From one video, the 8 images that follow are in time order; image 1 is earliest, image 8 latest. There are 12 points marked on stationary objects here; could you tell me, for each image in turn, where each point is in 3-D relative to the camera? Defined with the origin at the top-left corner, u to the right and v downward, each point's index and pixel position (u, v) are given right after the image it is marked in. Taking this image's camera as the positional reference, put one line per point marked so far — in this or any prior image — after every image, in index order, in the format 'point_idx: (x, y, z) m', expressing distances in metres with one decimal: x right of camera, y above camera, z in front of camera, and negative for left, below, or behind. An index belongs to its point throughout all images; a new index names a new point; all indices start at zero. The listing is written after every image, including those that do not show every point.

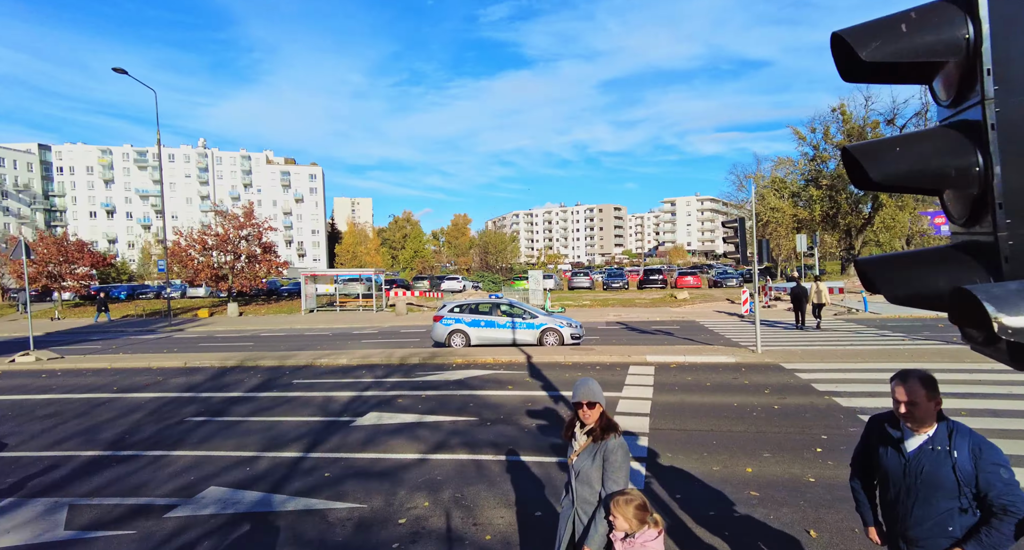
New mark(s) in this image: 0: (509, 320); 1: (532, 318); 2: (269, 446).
0: (0.0, -0.5, +7.1) m
1: (+0.3, -0.5, +7.2) m
2: (-1.6, -1.1, +4.1) m
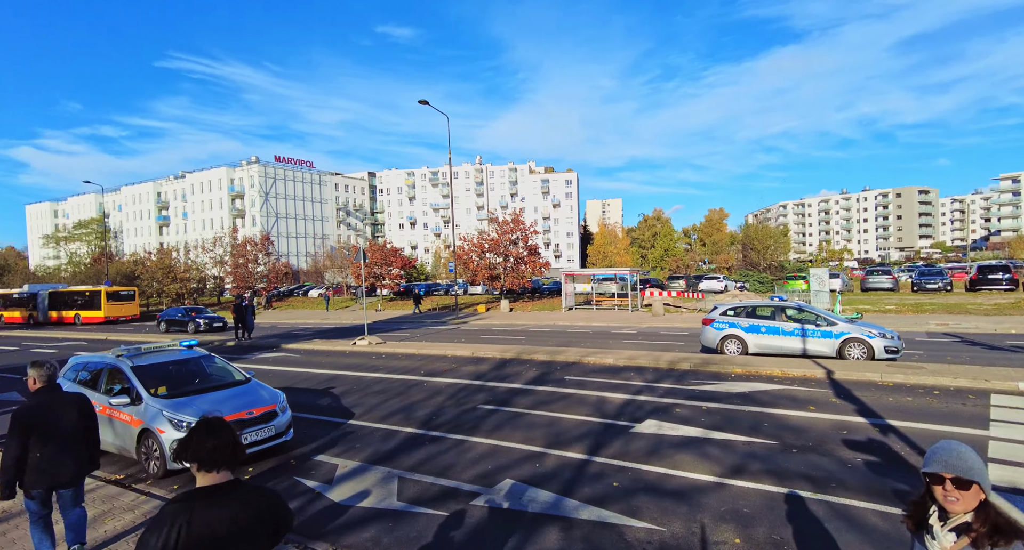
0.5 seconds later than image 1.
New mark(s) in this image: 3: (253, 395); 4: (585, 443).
0: (+3.0, -0.5, +6.4) m
1: (+3.2, -0.5, +6.3) m
2: (+0.3, -1.2, +4.2) m
3: (-3.2, -1.5, +7.7) m
4: (+0.5, -1.1, +3.8) m
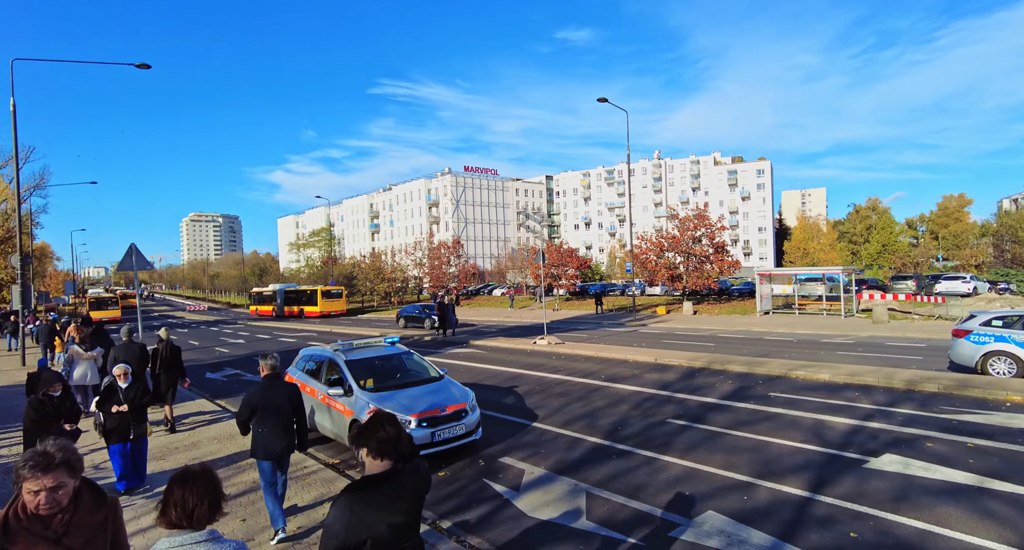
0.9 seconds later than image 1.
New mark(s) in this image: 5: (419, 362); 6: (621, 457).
0: (+4.7, -0.5, +5.0) m
1: (+4.9, -0.5, +4.9) m
2: (+1.5, -1.2, +3.7) m
3: (-0.9, -1.5, +8.0) m
4: (+1.6, -1.1, +3.3) m
5: (-1.6, -1.4, +10.1) m
6: (+1.0, -1.6, +5.3) m
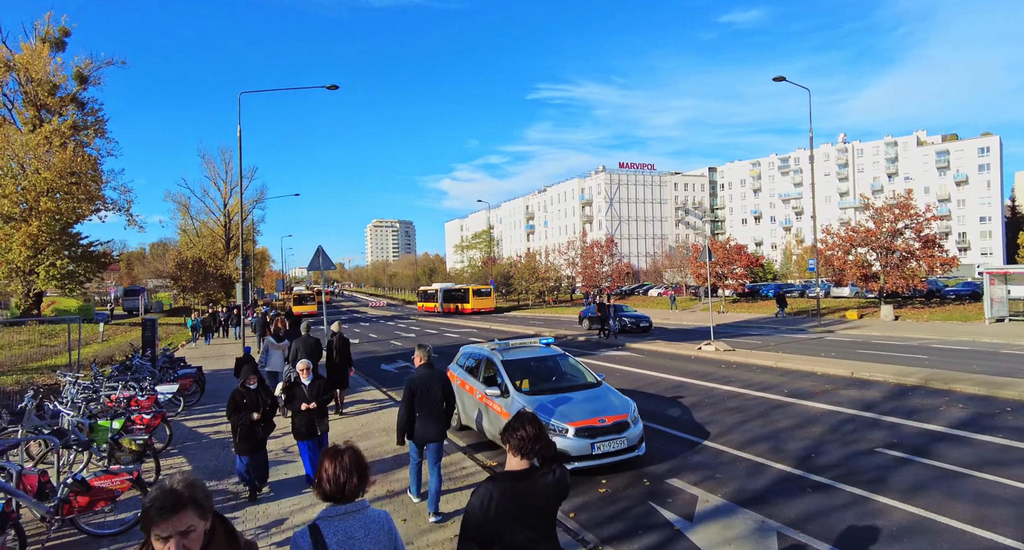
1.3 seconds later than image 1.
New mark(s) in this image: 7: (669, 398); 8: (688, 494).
0: (+5.8, -0.5, +3.2) m
1: (+5.9, -0.5, +3.0) m
2: (+2.4, -1.2, +2.7) m
3: (+1.1, -1.5, +7.5) m
4: (+2.3, -1.1, +2.3) m
5: (+1.0, -1.4, +9.7) m
6: (+2.3, -1.6, +4.5) m
7: (+2.4, -1.9, +9.4) m
8: (+1.4, -1.8, +5.0) m
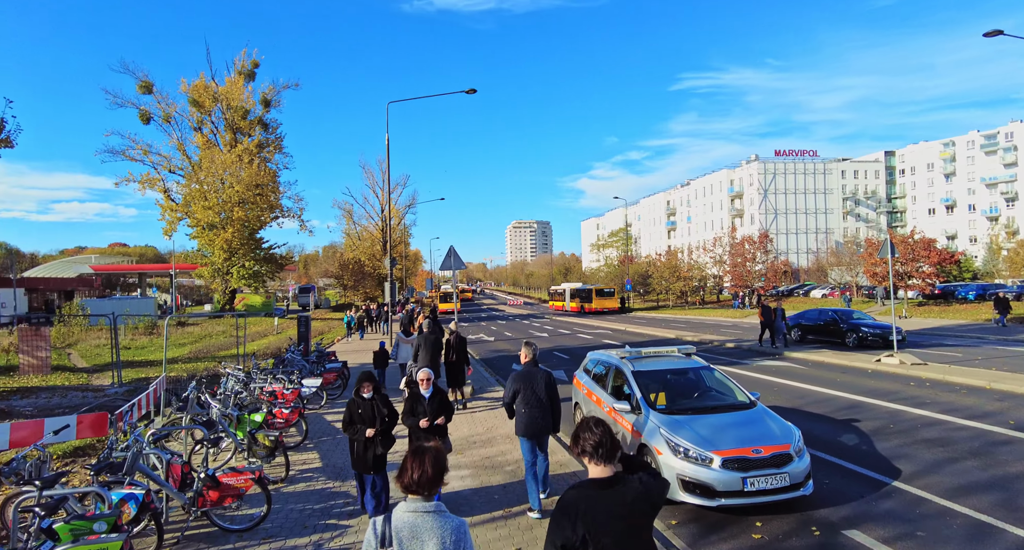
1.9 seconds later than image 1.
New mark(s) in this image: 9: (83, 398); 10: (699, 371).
0: (+6.0, -0.5, +0.9) m
1: (+6.1, -0.5, +0.7) m
2: (+2.6, -1.2, +1.2) m
3: (+2.5, -1.5, +6.2) m
4: (+2.4, -1.1, +0.8) m
5: (+2.9, -1.4, +8.4) m
6: (+2.9, -1.6, +3.0) m
7: (+4.2, -1.9, +7.8) m
8: (+2.2, -1.8, +3.6) m
9: (-12.1, -3.4, +17.2) m
10: (+2.6, -1.3, +8.4) m
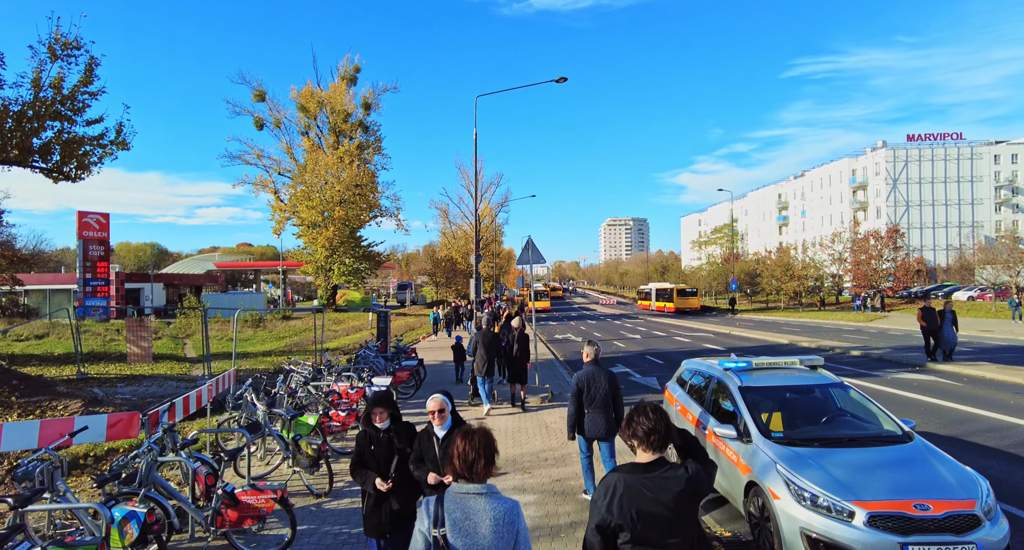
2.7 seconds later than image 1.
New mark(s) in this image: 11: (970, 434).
0: (+5.5, -0.4, -1.6) m
1: (+5.6, -0.4, -1.8) m
2: (+2.2, -1.1, -0.7) m
3: (+2.9, -1.4, +4.1) m
4: (+2.0, -0.9, -1.1) m
5: (+3.6, -1.3, +6.3) m
6: (+2.8, -1.5, +0.9) m
7: (+4.8, -1.8, +5.4) m
8: (+2.2, -1.6, +1.7) m
9: (-9.7, -3.2, +17.4) m
10: (+3.4, -1.1, +6.4) m
11: (+9.7, -3.4, +12.9) m
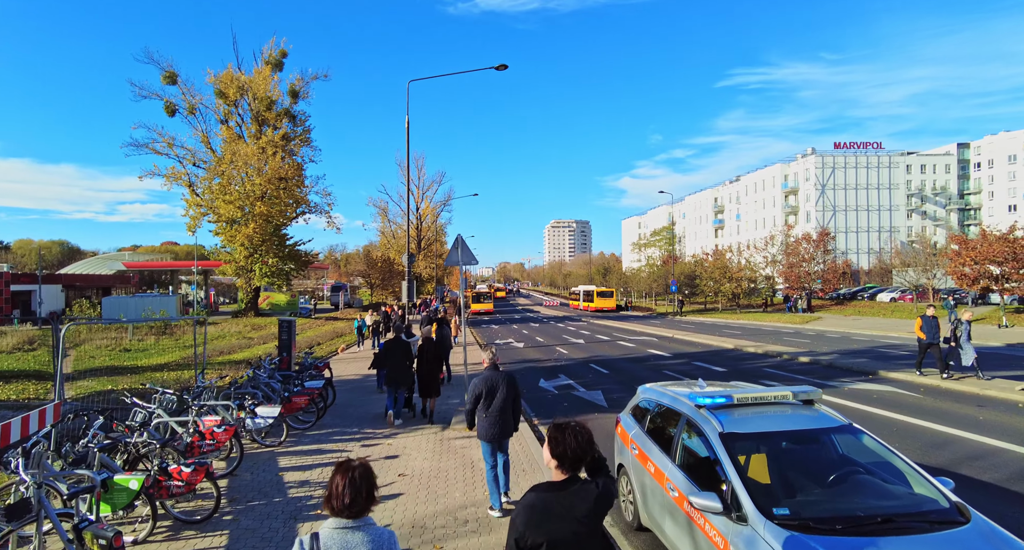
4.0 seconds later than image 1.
0: (+5.4, -0.5, -3.6) m
1: (+5.6, -0.4, -3.8) m
2: (+2.0, -1.1, -3.1) m
3: (+2.3, -1.4, +1.9) m
4: (+1.9, -1.0, -3.5) m
5: (+2.8, -1.4, +4.0) m
6: (+2.5, -1.5, -1.4) m
7: (+4.1, -1.8, +3.3) m
8: (+1.8, -1.7, -0.6) m
9: (-11.5, -3.3, +13.9) m
10: (+2.6, -1.2, +4.1) m
11: (+8.2, -3.5, +11.2) m
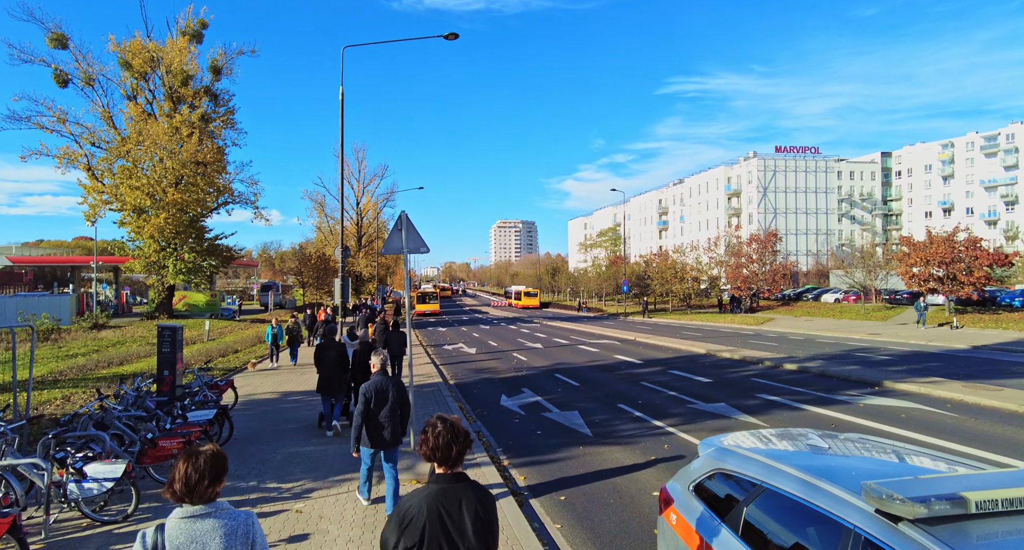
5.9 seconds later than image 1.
0: (+6.4, -0.3, -6.9) m
1: (+6.6, -0.3, -7.2) m
2: (+3.0, -1.0, -6.7) m
3: (+2.8, -1.3, -1.8) m
4: (+2.9, -0.8, -7.1) m
5: (+3.1, -1.2, +0.4) m
6: (+3.3, -1.4, -5.0) m
7: (+4.5, -1.7, -0.2) m
8: (+2.6, -1.5, -4.3) m
9: (-12.1, -3.1, +8.9) m
10: (+2.9, -1.1, +0.5) m
11: (+7.8, -3.3, +8.1) m
